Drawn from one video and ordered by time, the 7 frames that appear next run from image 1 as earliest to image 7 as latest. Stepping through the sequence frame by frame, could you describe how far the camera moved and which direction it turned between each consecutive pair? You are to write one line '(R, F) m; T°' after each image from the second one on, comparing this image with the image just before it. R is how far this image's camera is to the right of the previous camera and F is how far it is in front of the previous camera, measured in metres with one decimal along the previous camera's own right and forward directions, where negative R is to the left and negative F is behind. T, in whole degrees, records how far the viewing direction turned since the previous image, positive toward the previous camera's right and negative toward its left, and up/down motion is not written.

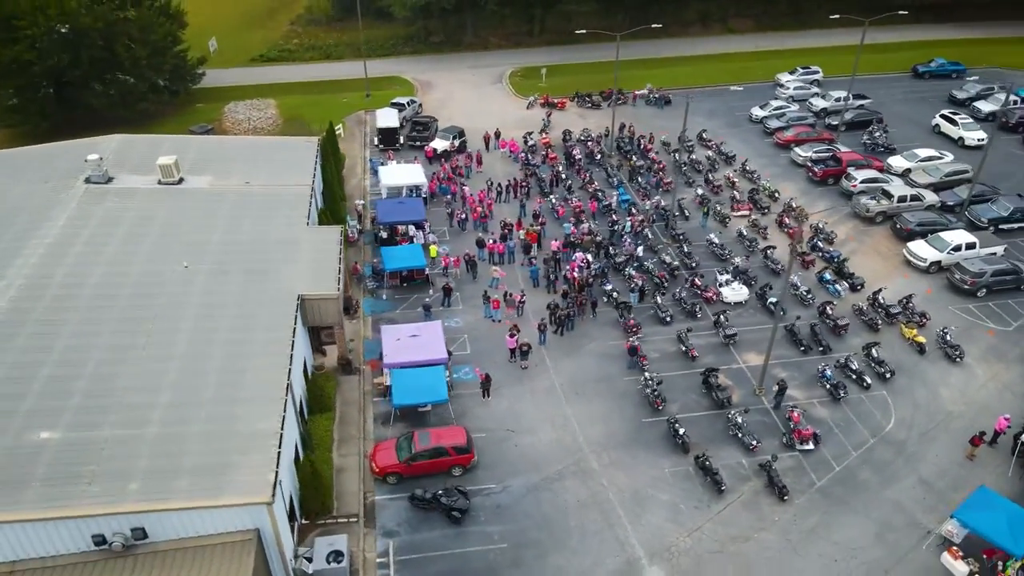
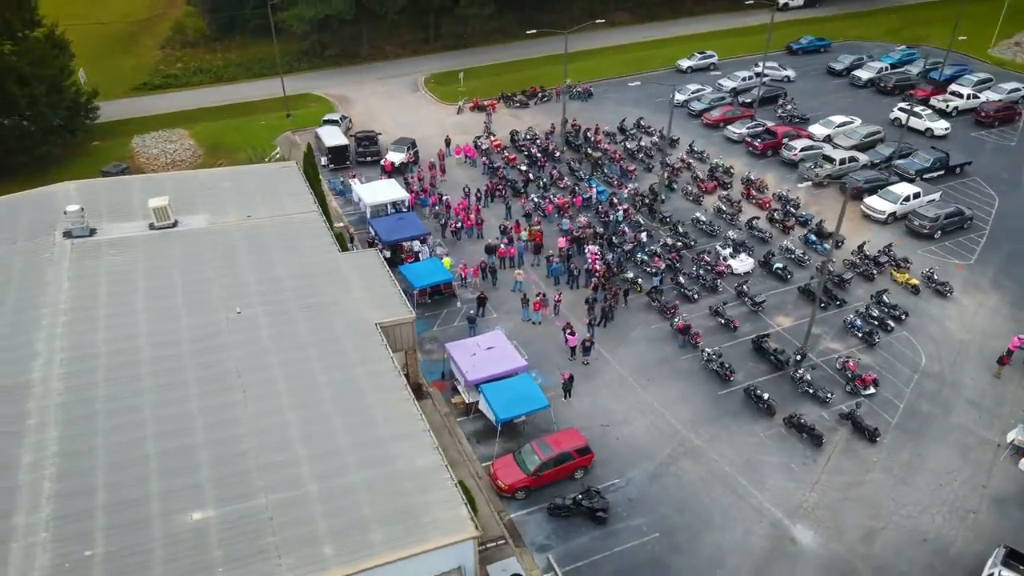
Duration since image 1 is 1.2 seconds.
(-8.6, +1.1) m; +12°
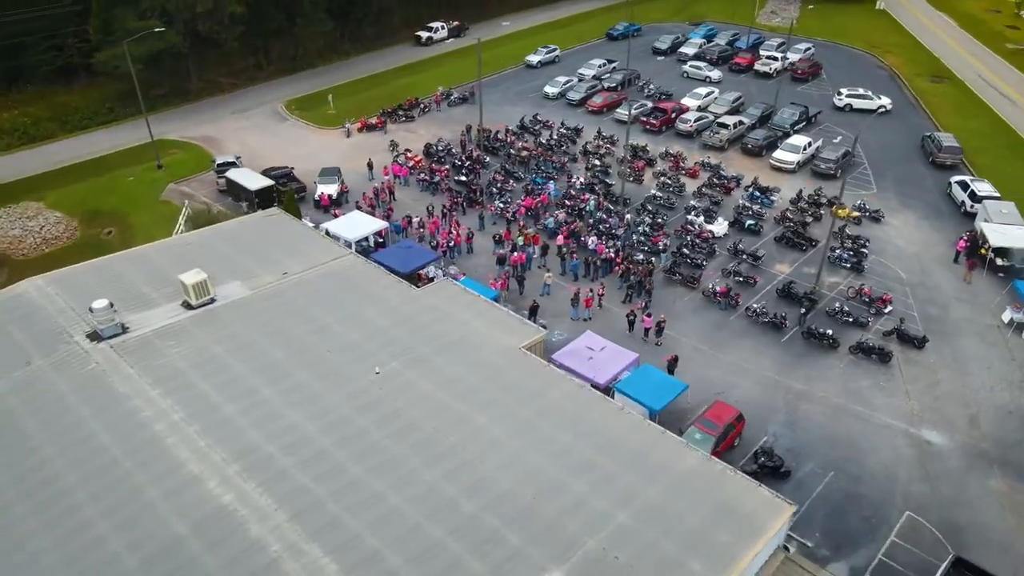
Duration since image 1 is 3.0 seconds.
(-12.6, +2.6) m; +19°
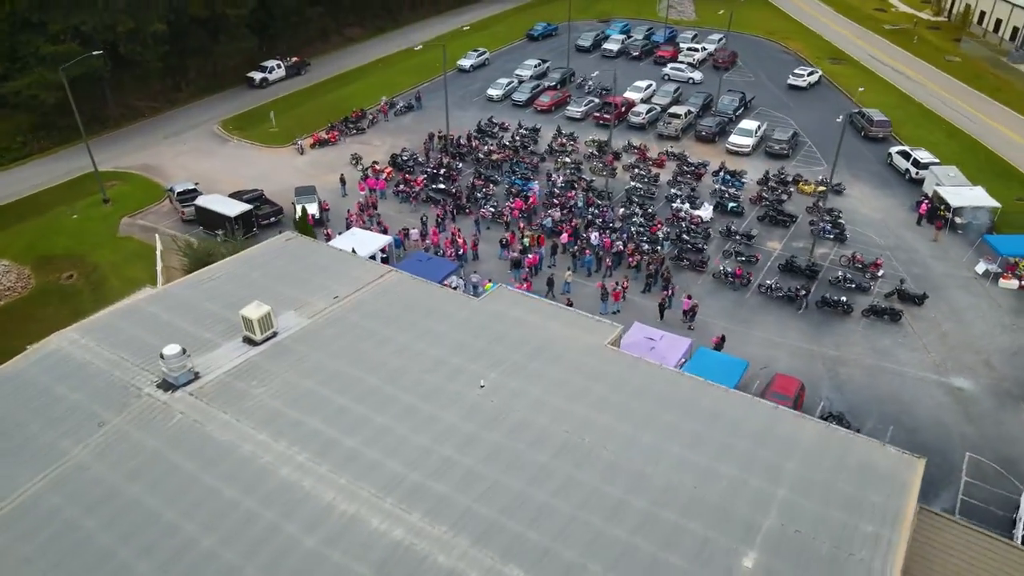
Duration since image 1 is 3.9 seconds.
(-6.6, +0.6) m; +9°
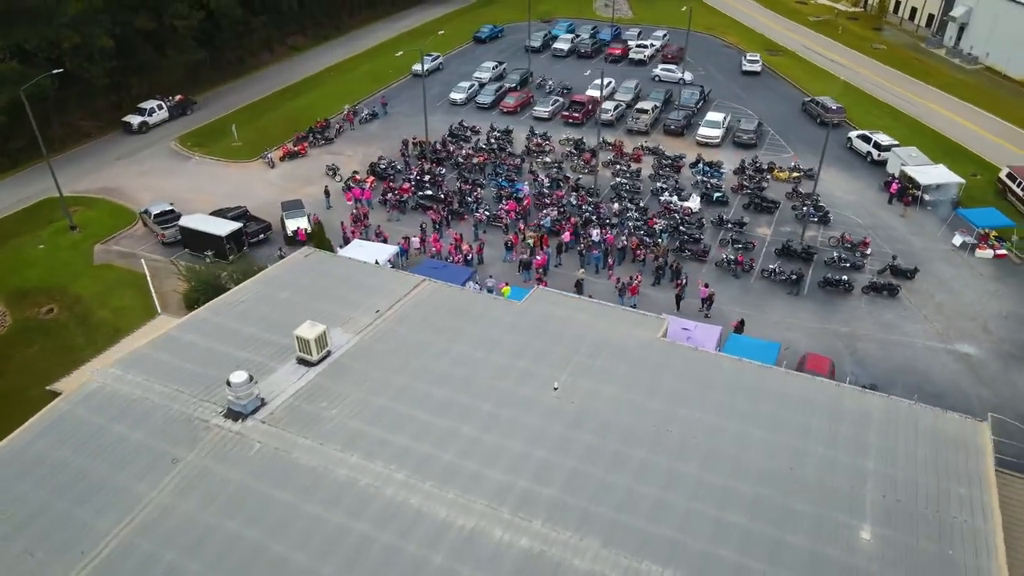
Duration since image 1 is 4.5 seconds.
(-4.5, +0.3) m; +6°
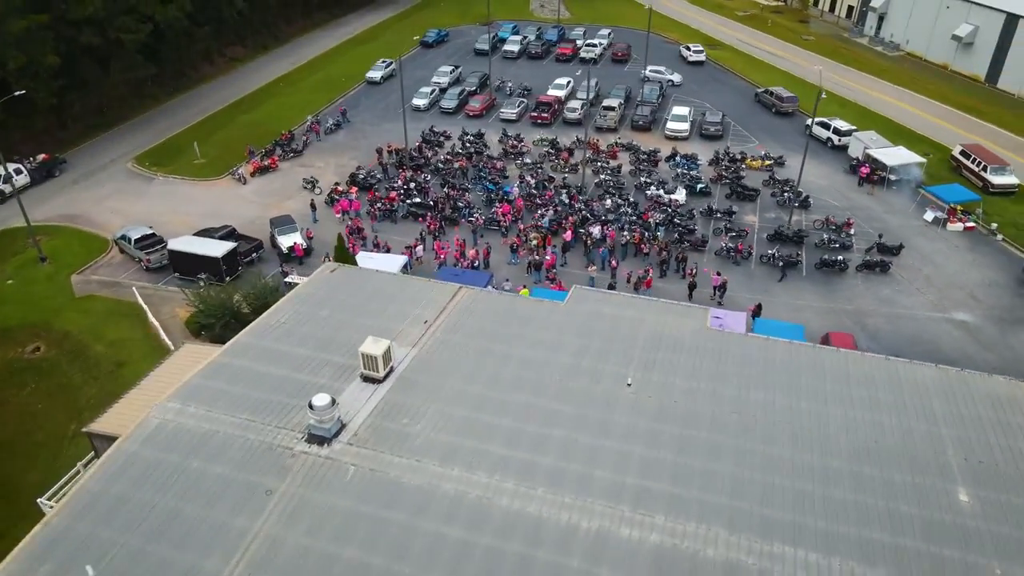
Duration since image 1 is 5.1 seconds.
(-4.5, +0.3) m; +6°
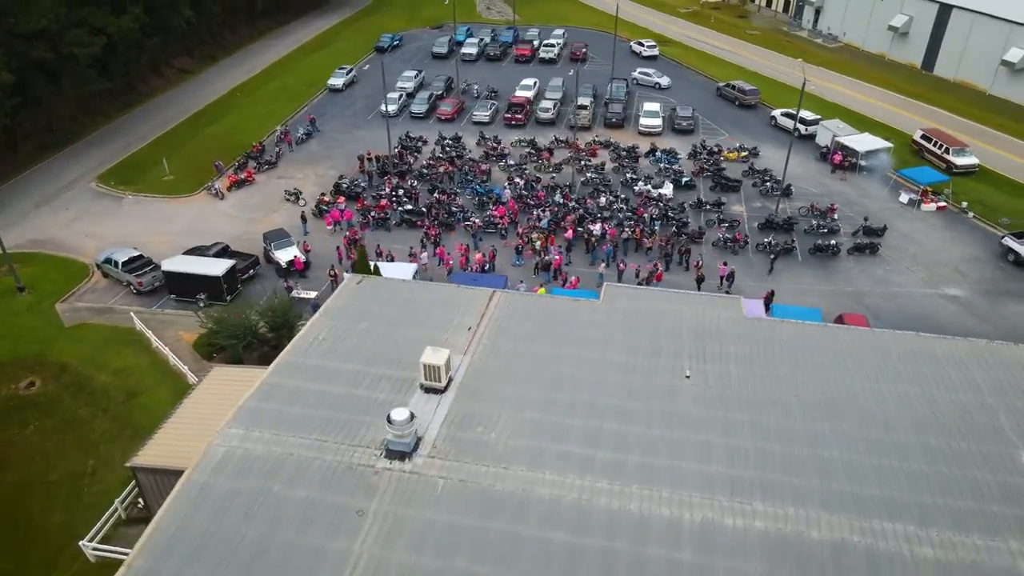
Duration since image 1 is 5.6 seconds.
(-3.8, +0.3) m; +5°
